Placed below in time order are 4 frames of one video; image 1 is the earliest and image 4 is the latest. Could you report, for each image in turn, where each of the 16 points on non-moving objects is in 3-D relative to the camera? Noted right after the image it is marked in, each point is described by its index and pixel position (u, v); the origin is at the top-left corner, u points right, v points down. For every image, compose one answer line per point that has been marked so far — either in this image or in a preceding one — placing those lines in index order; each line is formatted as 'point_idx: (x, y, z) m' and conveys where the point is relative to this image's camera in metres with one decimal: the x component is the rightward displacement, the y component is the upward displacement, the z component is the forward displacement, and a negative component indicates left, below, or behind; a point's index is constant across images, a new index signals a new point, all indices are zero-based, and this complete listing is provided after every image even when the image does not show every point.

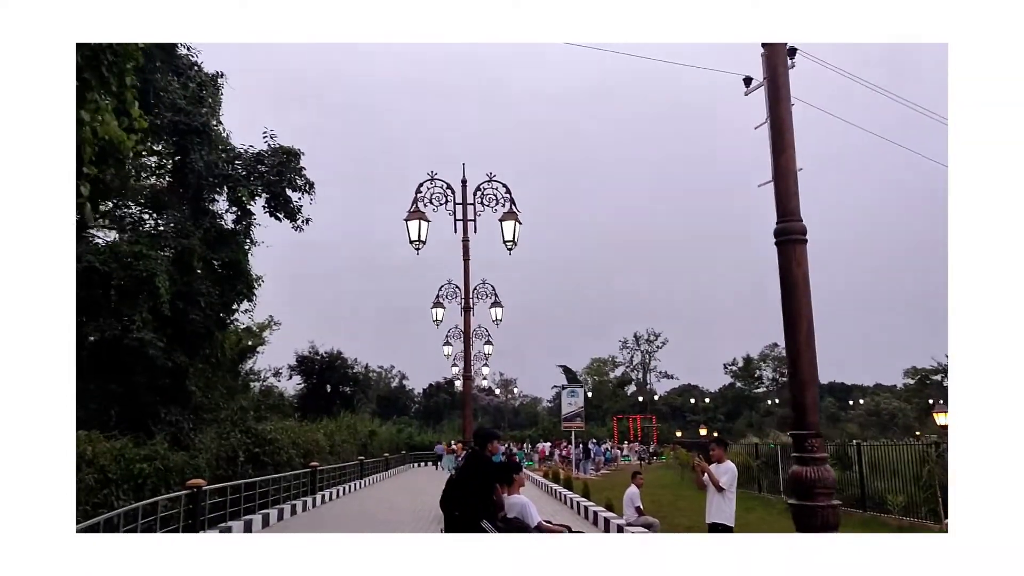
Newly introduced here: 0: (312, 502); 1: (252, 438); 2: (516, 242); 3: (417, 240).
0: (-4.0, -4.3, +16.5) m
1: (-4.7, -2.7, +14.9) m
2: (+0.1, +0.6, +10.9) m
3: (-1.2, +0.6, +10.7) m
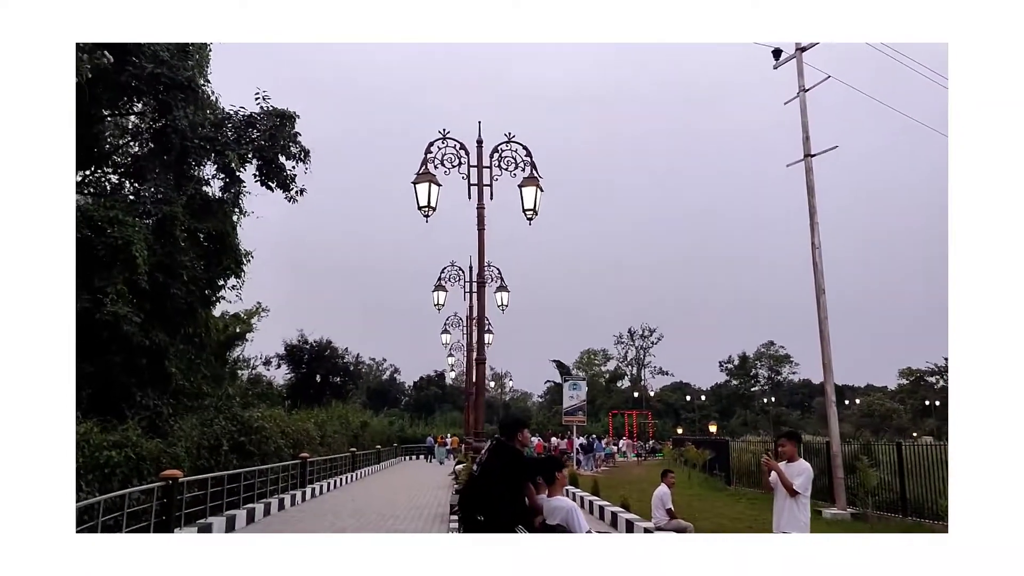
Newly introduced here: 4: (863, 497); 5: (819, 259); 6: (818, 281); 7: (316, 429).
0: (-3.9, -3.9, +15.4) m
1: (-4.5, -2.3, +13.7) m
2: (+0.3, +0.9, +9.7) m
3: (-1.0, +0.9, +9.5) m
4: (+5.3, -3.2, +12.7) m
5: (+5.3, +0.5, +14.1) m
6: (+5.1, +0.1, +13.8) m
7: (-4.6, -3.3, +19.6) m
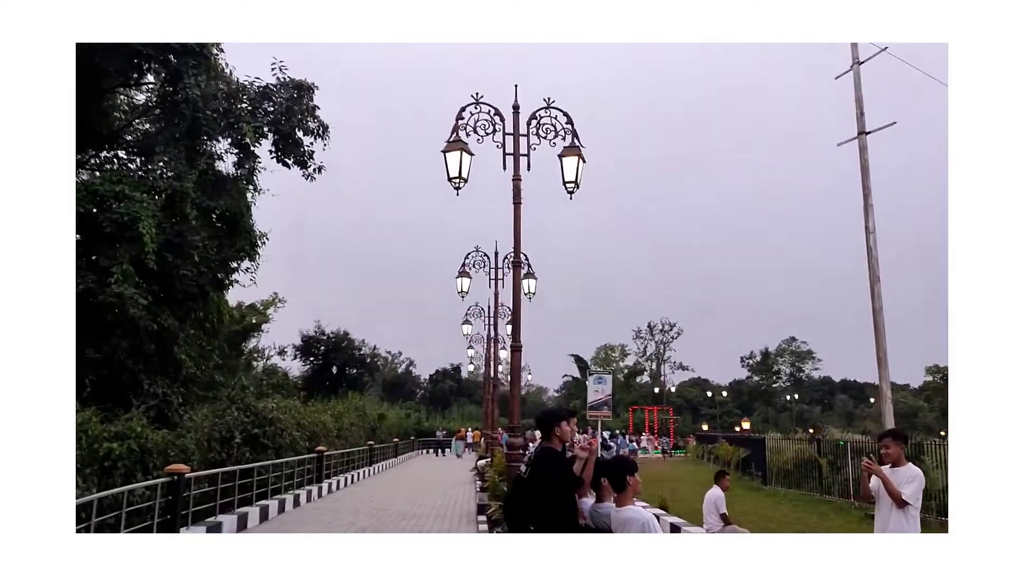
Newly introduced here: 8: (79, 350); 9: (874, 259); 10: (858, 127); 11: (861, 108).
0: (-3.4, -3.6, +14.6) m
1: (-4.1, -2.0, +13.0) m
2: (+0.7, +1.1, +8.9) m
3: (-0.6, +1.2, +8.7) m
4: (+5.8, -3.0, +11.8) m
5: (+5.7, +0.7, +13.2) m
6: (+5.6, +0.3, +12.9) m
7: (-4.1, -3.0, +18.8) m
8: (-5.6, -0.8, +10.8) m
9: (+5.7, +0.5, +13.2) m
10: (+5.6, +2.6, +13.5) m
11: (+5.7, +2.9, +13.5) m
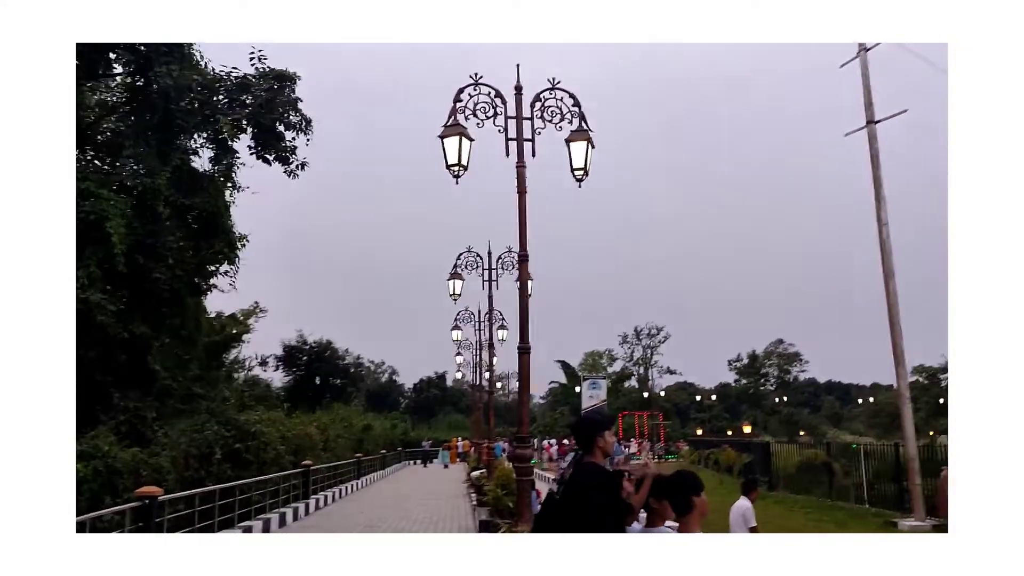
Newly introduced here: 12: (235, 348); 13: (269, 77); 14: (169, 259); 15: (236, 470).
0: (-3.4, -3.7, +13.8) m
1: (-4.1, -2.1, +12.1) m
2: (+0.7, +1.1, +8.2) m
3: (-0.5, +1.2, +7.9) m
4: (+5.8, -2.9, +11.1) m
5: (+5.7, +0.8, +12.6) m
6: (+5.6, +0.4, +12.3) m
7: (-4.2, -3.1, +18.0) m
8: (-5.6, -0.9, +9.9) m
9: (+5.7, +0.5, +12.5) m
10: (+5.5, +2.7, +12.9) m
11: (+5.6, +3.0, +12.9) m
12: (-6.6, -1.3, +19.6) m
13: (-3.5, +3.0, +11.9) m
14: (-4.5, +0.4, +10.8) m
15: (-4.0, -2.7, +12.2) m
